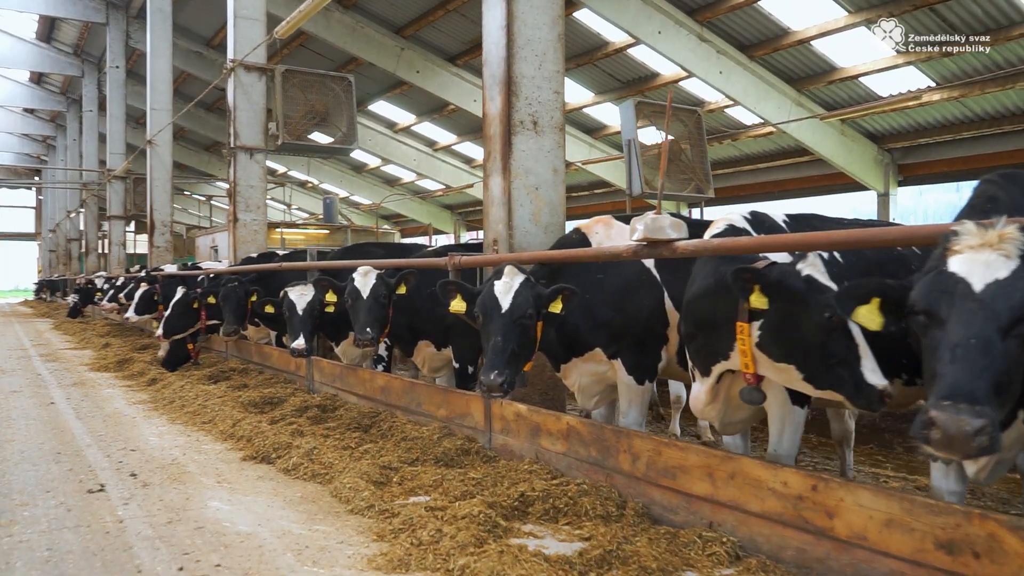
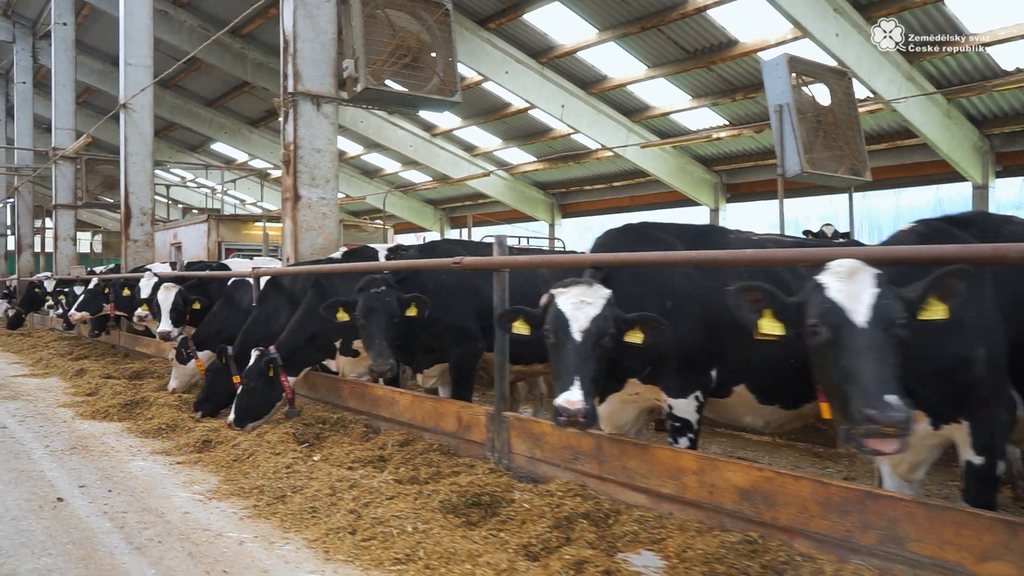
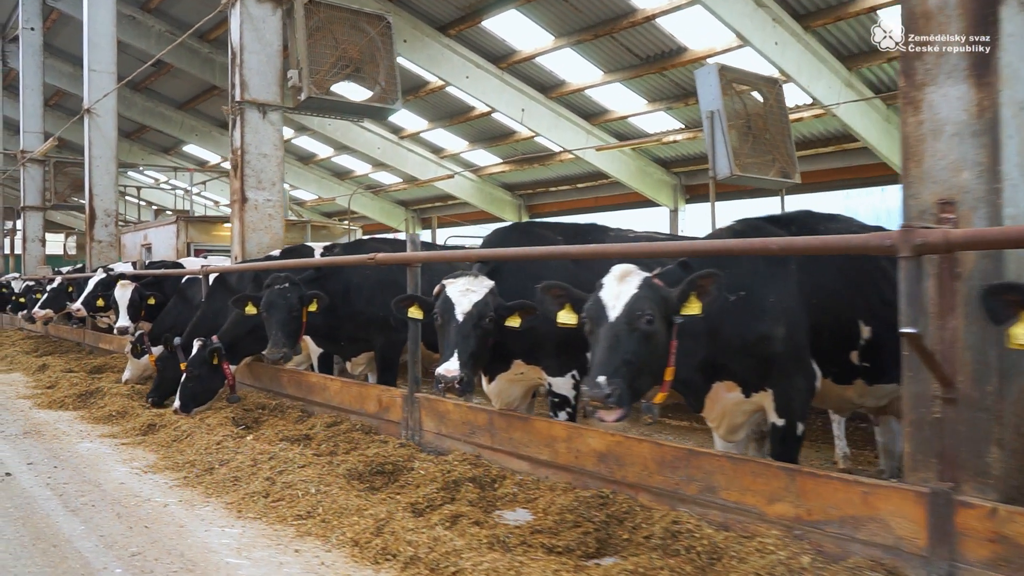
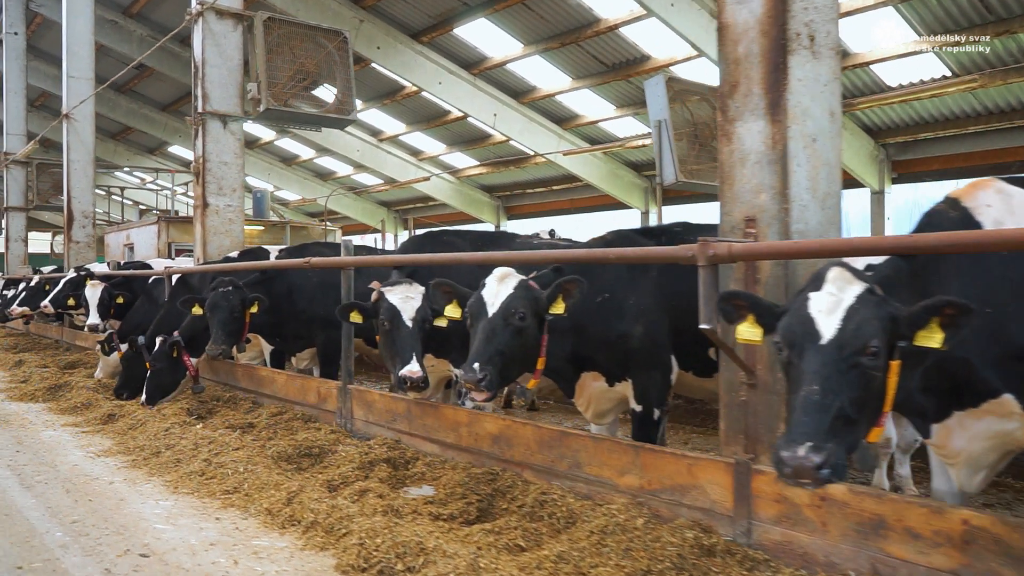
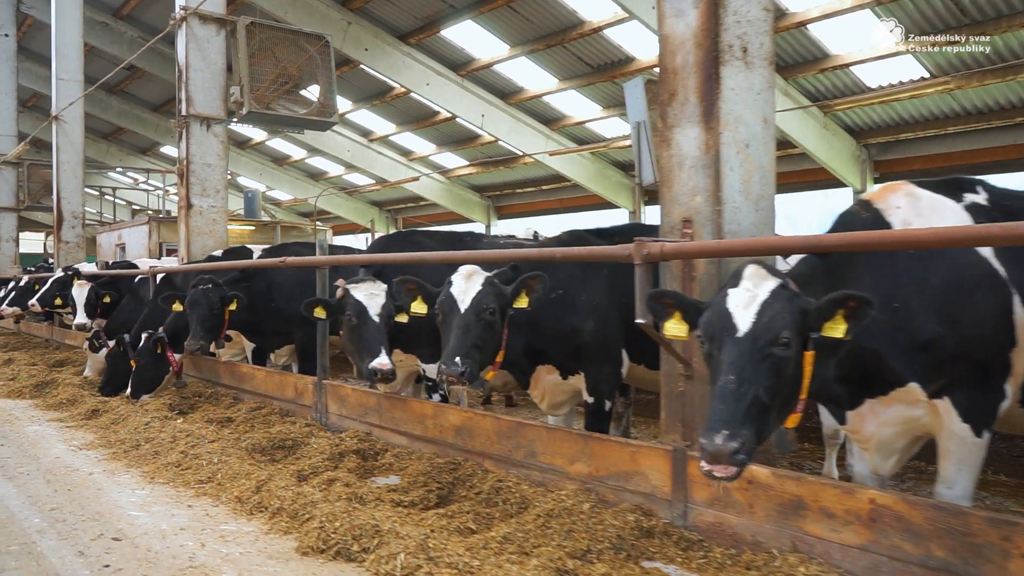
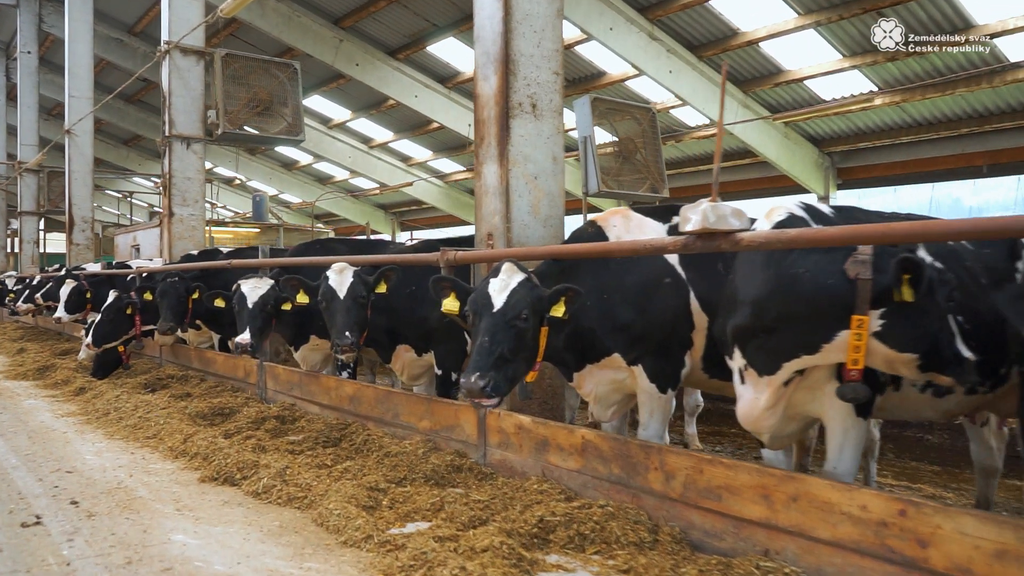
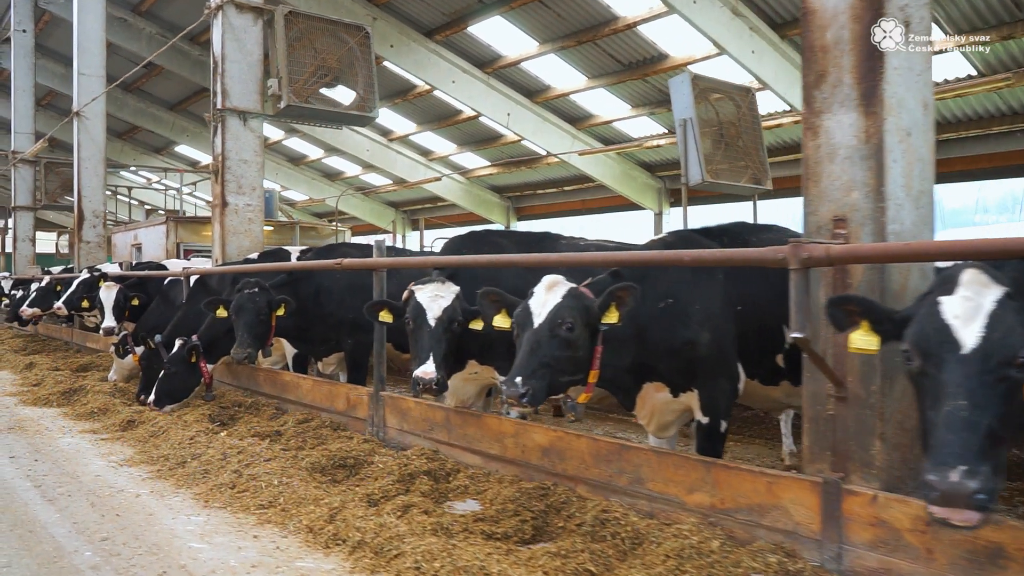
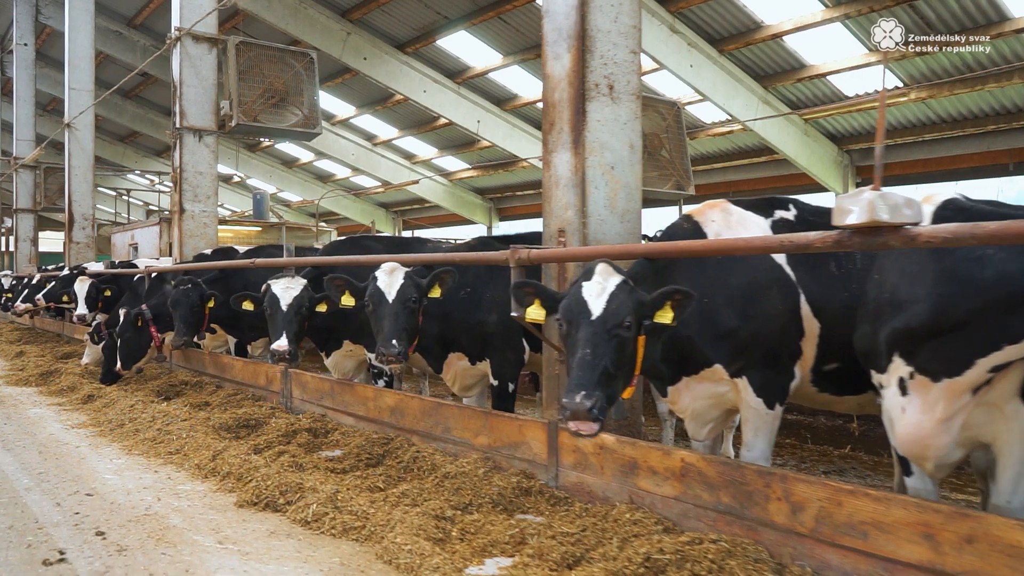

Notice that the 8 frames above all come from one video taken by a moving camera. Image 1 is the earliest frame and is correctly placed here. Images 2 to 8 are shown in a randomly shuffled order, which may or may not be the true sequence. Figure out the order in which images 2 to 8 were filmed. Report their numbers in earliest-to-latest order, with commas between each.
6, 8, 5, 4, 7, 3, 2
